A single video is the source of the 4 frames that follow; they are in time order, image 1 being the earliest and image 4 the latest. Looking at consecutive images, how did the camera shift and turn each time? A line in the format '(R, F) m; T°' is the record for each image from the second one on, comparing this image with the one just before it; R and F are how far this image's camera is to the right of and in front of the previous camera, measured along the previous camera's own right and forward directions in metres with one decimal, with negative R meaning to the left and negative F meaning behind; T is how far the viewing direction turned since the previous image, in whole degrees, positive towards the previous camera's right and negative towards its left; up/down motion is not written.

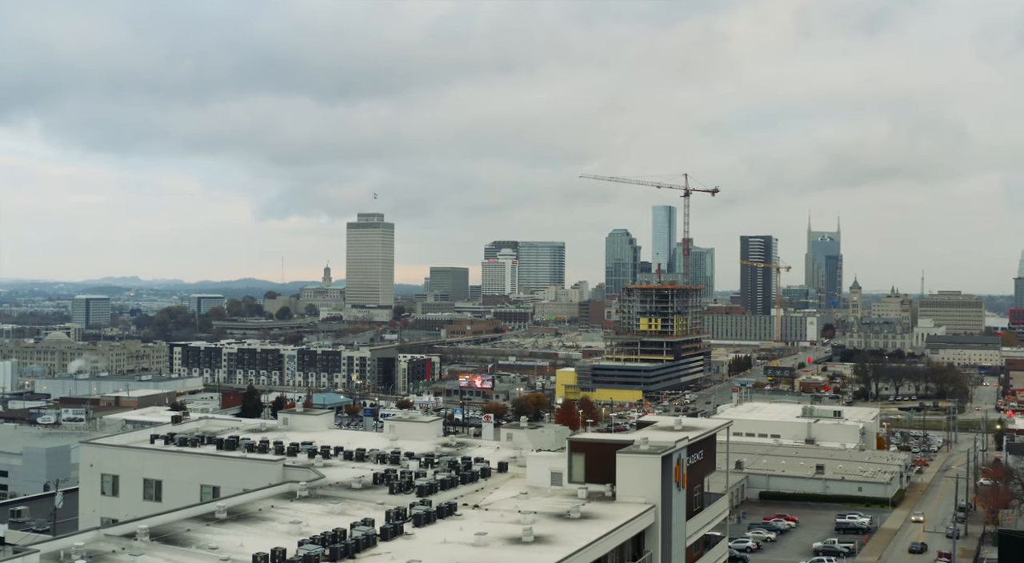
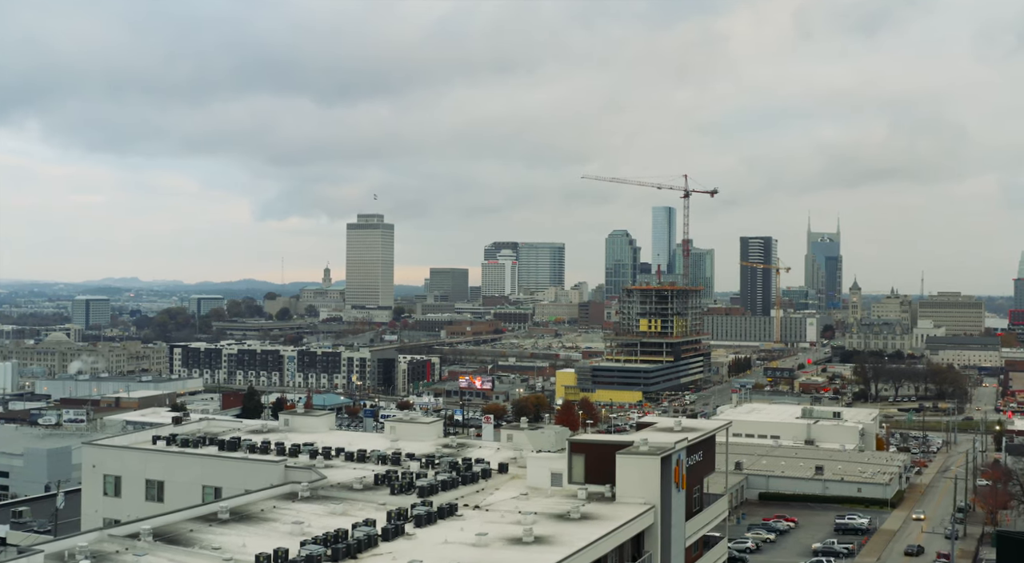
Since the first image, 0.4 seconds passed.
(0.0, -0.3) m; 0°
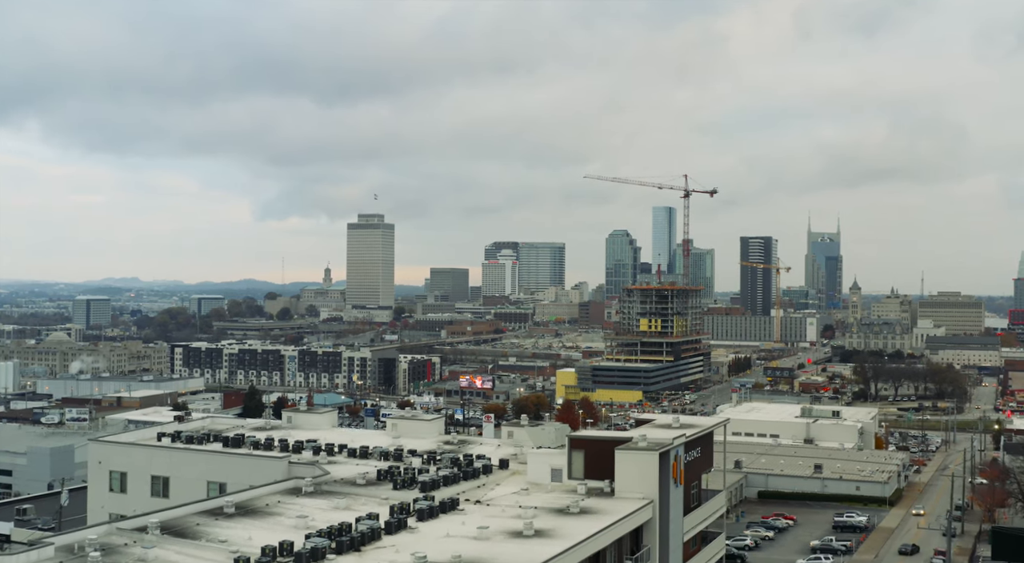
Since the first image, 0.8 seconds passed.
(0.0, -0.6) m; 0°
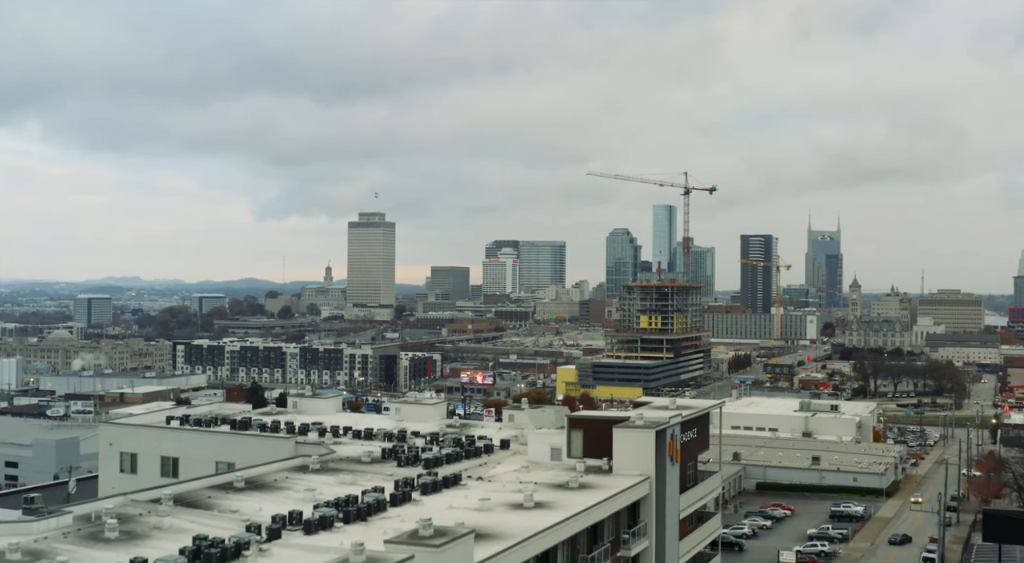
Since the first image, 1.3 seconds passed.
(0.0, -1.2) m; 0°
